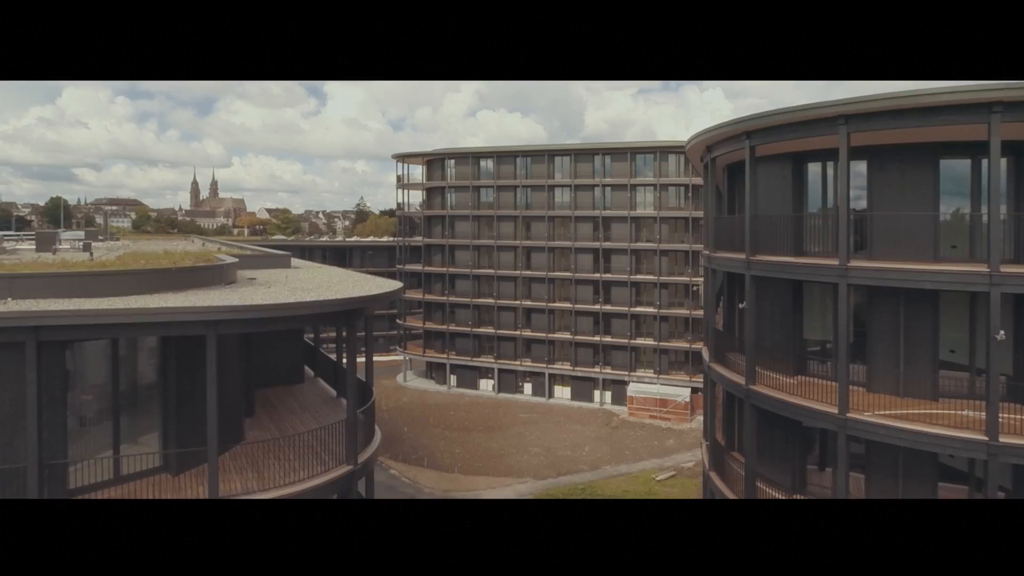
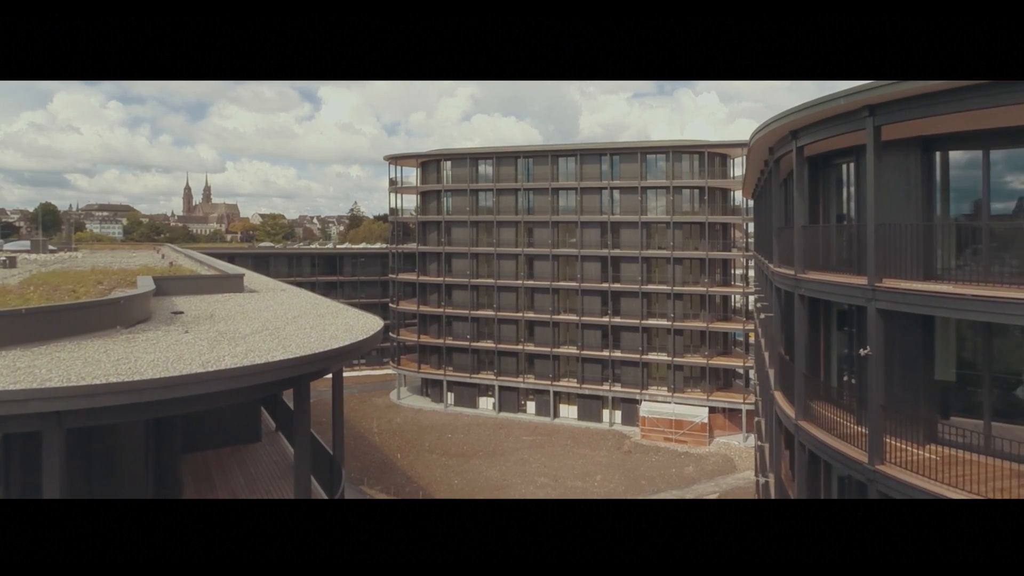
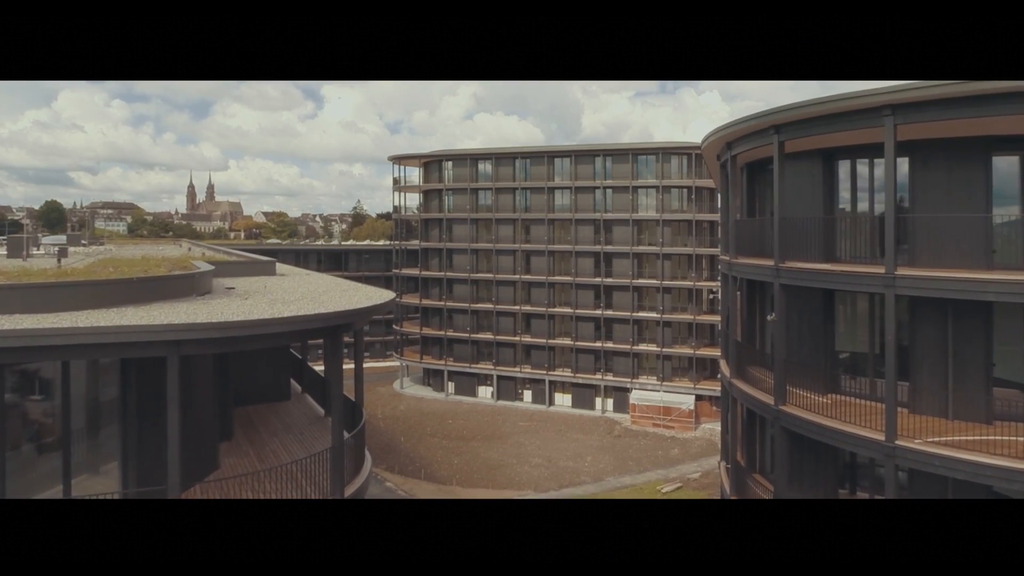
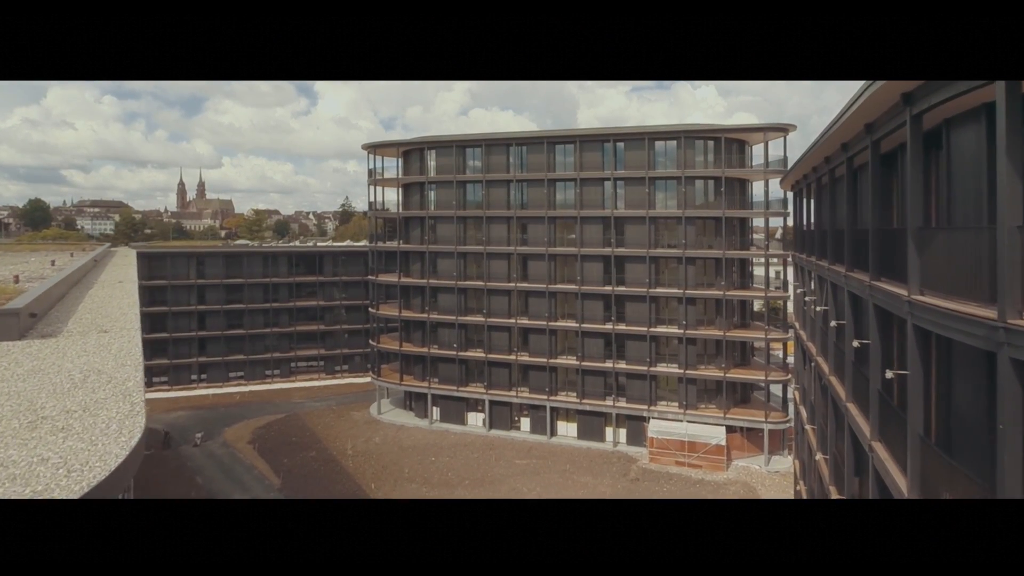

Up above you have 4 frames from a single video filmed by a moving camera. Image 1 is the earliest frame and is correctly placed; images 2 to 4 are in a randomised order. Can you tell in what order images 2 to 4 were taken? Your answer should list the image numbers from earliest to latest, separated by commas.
3, 2, 4
